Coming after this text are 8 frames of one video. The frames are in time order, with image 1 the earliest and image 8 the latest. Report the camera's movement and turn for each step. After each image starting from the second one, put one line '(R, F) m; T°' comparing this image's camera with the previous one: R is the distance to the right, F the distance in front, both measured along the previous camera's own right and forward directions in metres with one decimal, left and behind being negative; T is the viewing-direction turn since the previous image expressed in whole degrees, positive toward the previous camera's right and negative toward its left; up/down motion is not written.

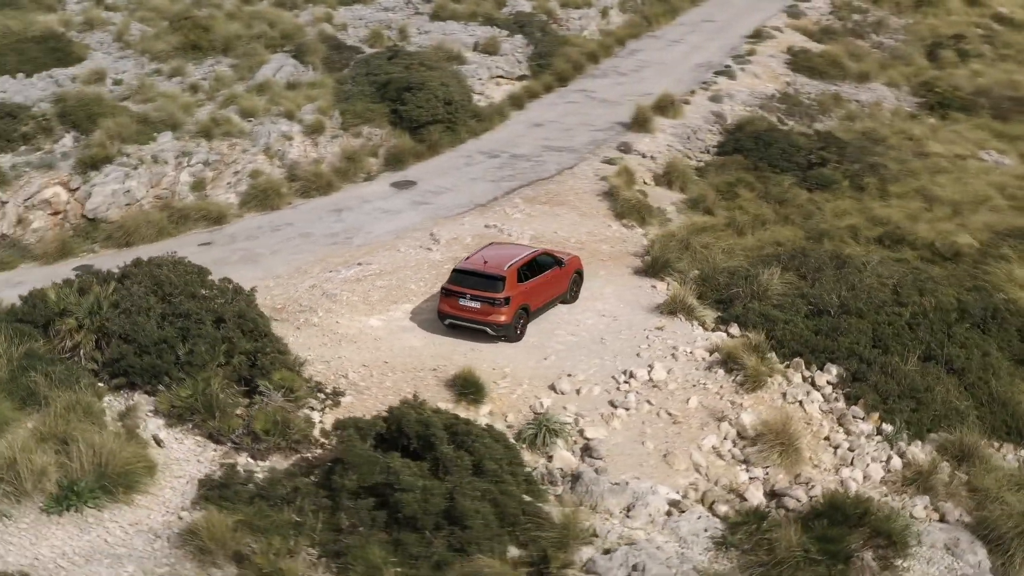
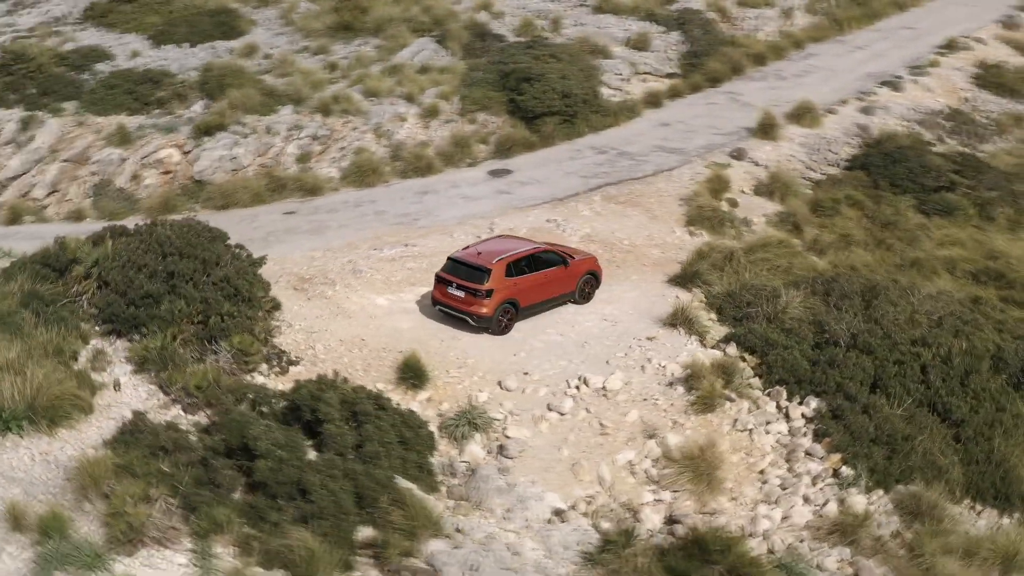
(+3.7, +0.3) m; -14°
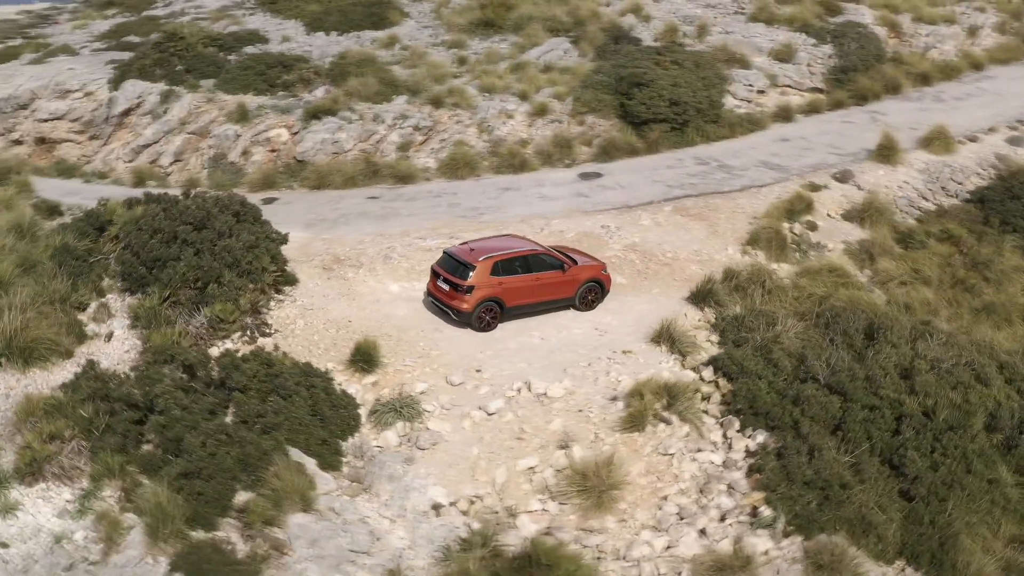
(+3.7, +0.3) m; -14°
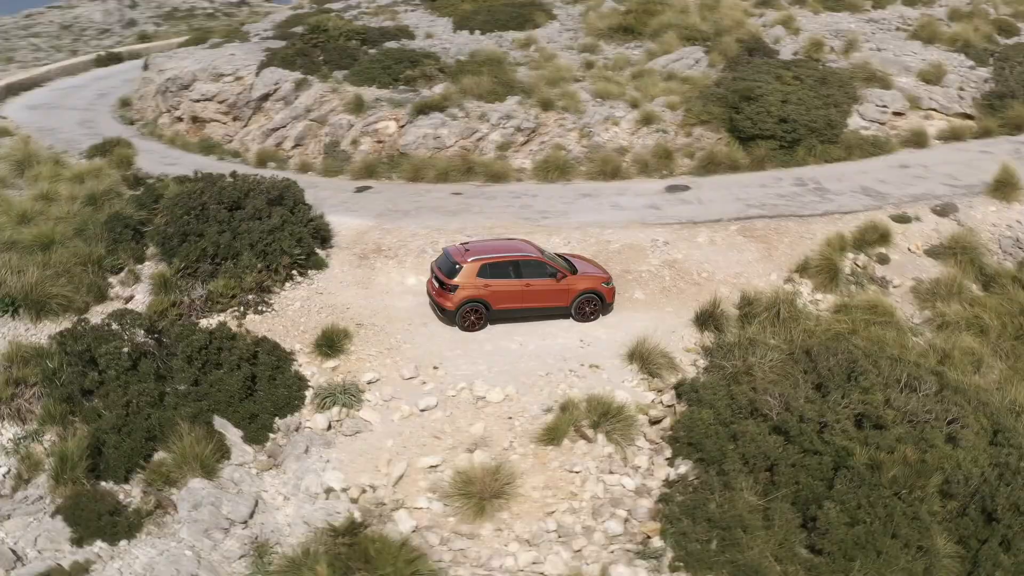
(+3.8, +0.3) m; -14°
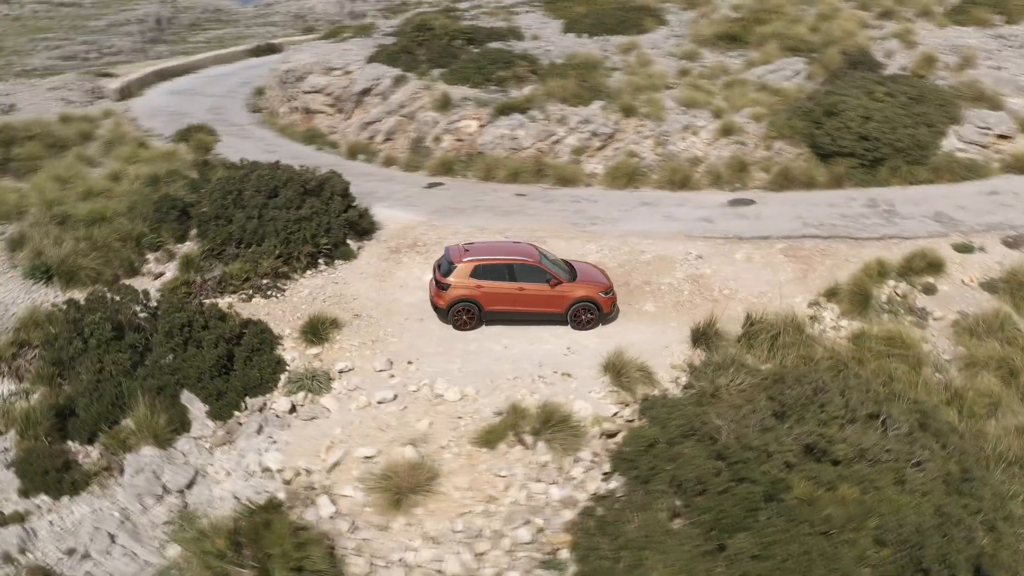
(+2.9, +0.1) m; -10°
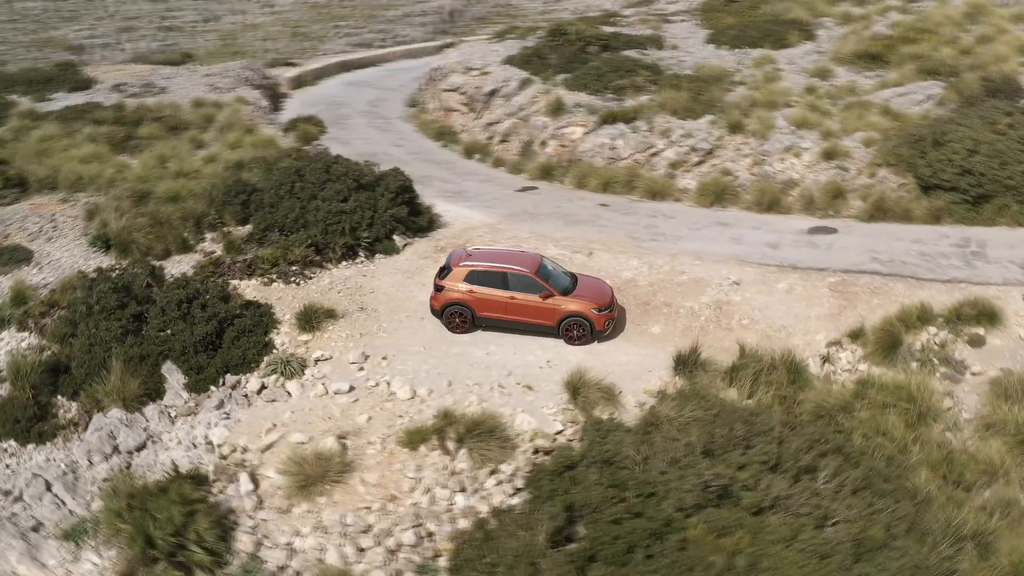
(+3.7, +0.3) m; -13°
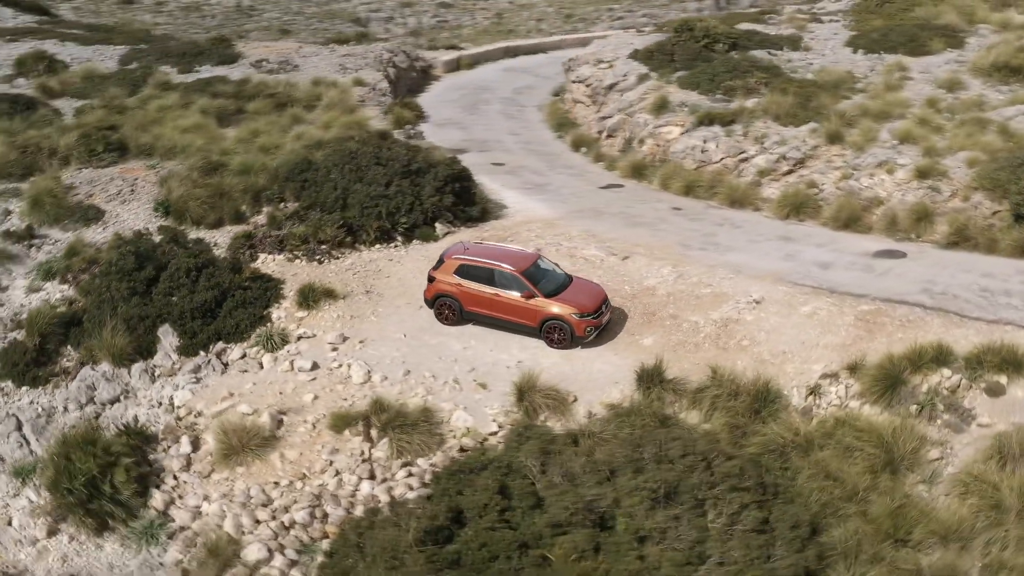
(+3.7, +0.4) m; -13°
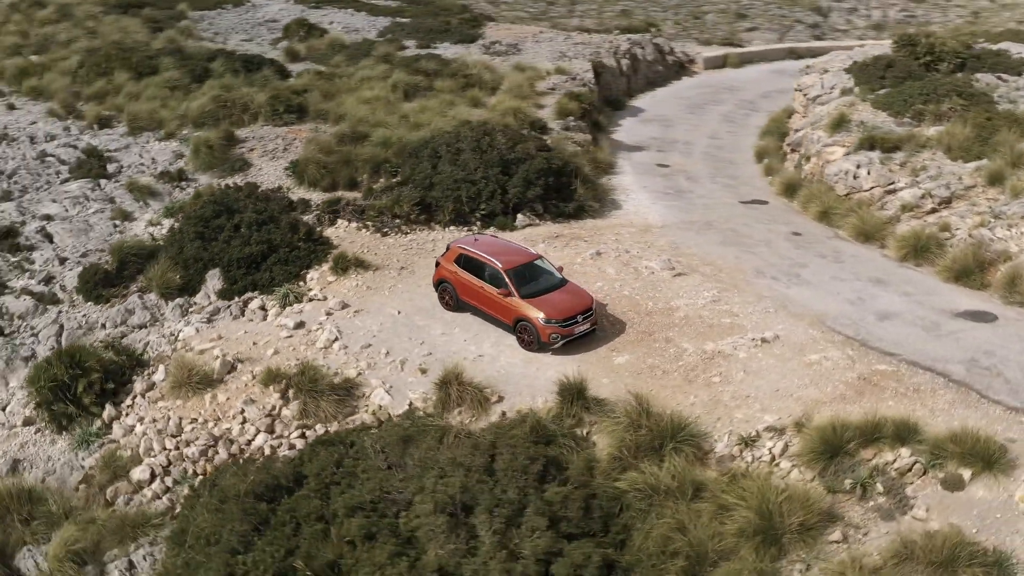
(+6.0, +0.9) m; -22°
